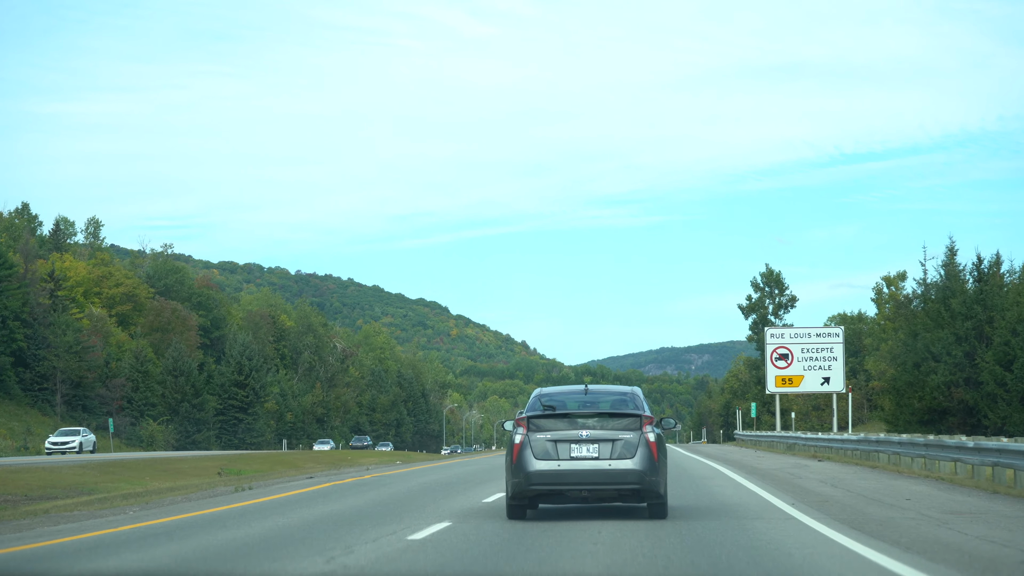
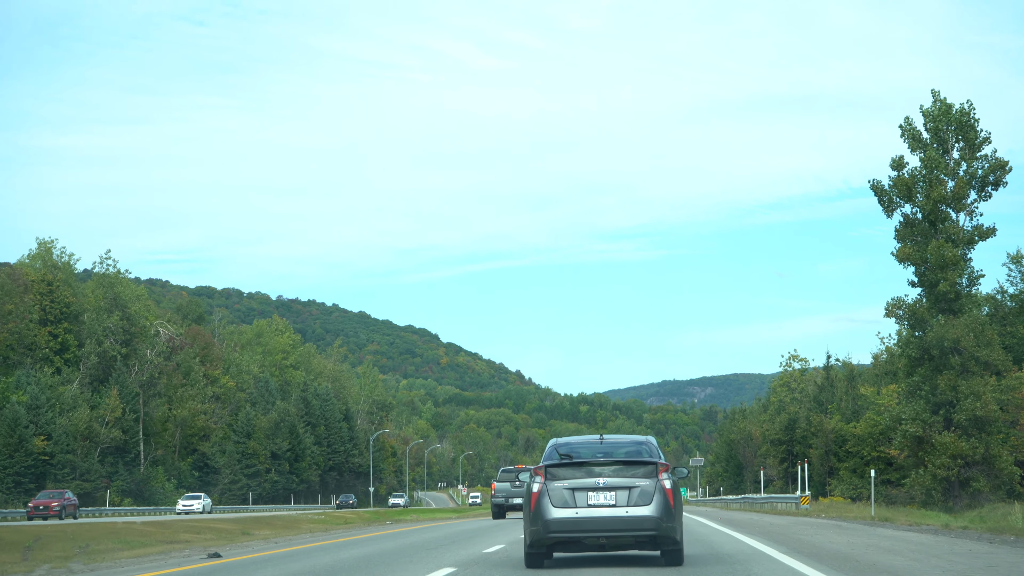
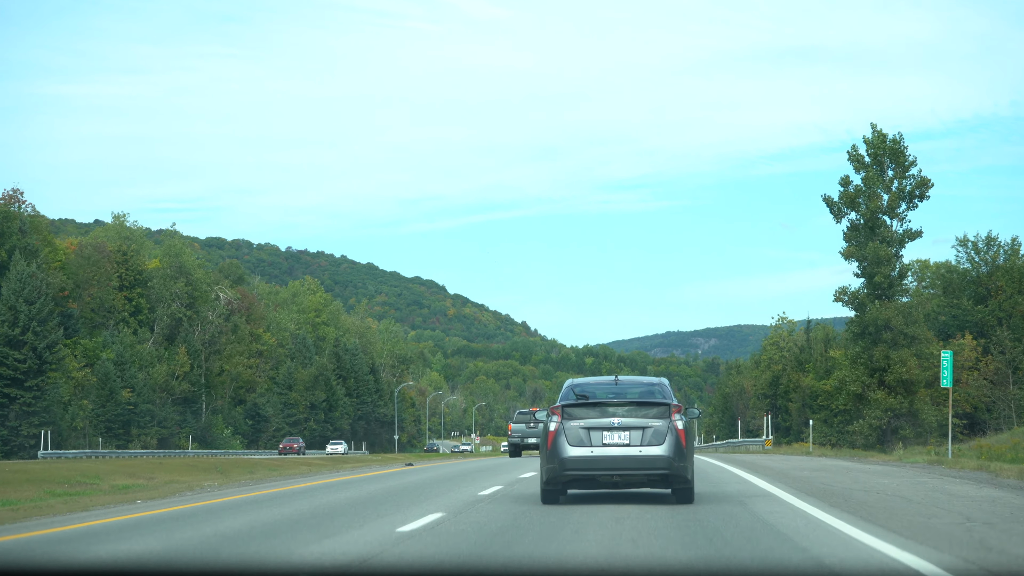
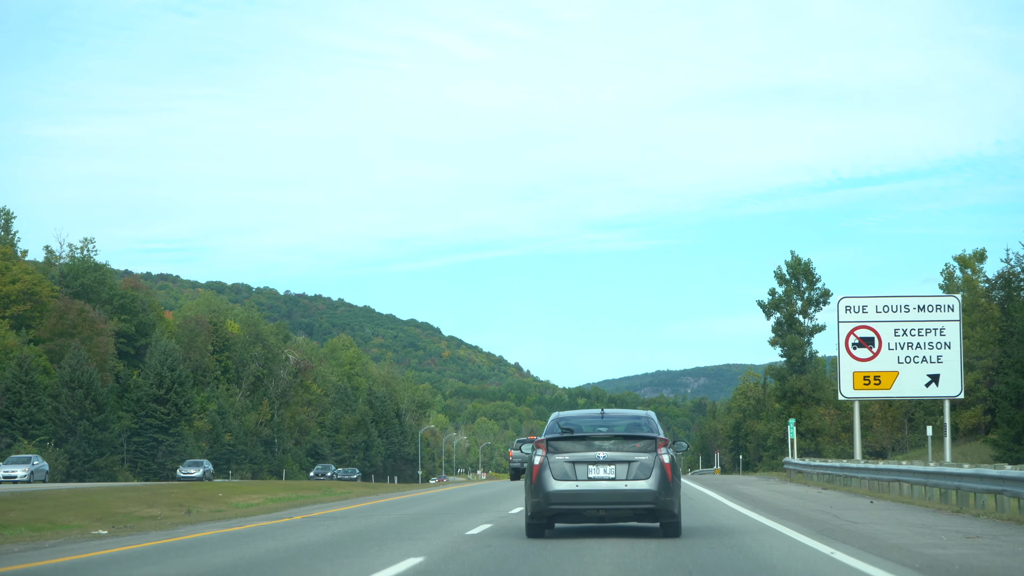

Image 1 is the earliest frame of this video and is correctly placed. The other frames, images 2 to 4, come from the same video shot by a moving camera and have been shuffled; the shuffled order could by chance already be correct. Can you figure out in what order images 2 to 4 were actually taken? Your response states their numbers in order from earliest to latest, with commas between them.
4, 3, 2
